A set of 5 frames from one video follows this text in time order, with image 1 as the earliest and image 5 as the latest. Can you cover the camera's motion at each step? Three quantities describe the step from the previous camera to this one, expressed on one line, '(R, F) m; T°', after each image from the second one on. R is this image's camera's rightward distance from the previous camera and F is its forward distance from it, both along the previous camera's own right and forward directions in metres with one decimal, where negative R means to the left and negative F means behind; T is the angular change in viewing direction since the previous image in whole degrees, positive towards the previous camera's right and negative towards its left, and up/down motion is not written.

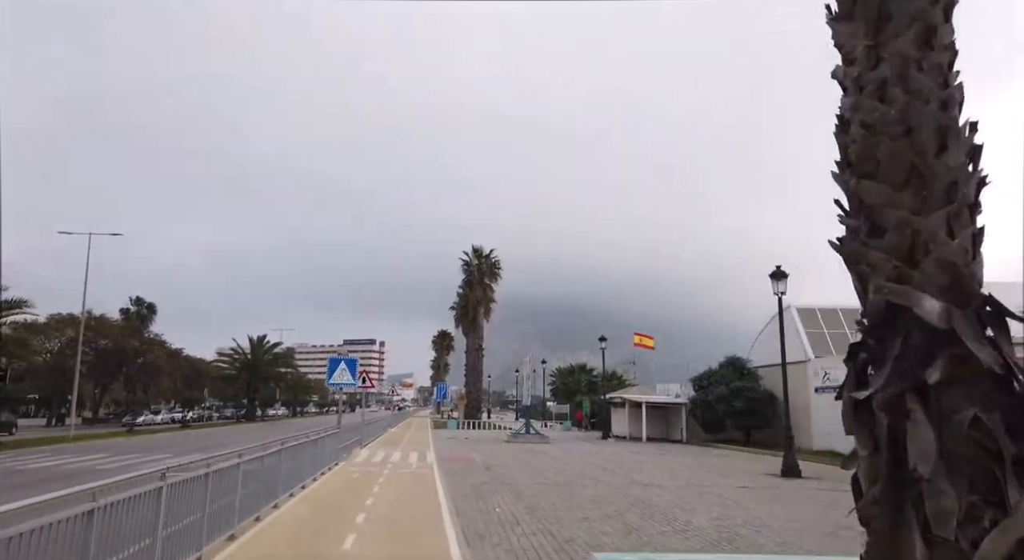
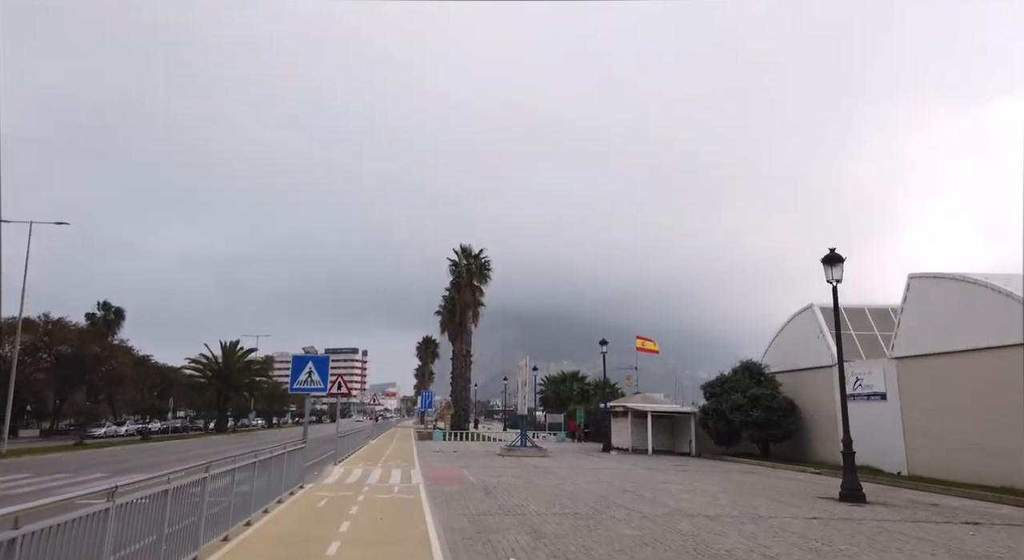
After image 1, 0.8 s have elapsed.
(-0.5, +3.0) m; +2°
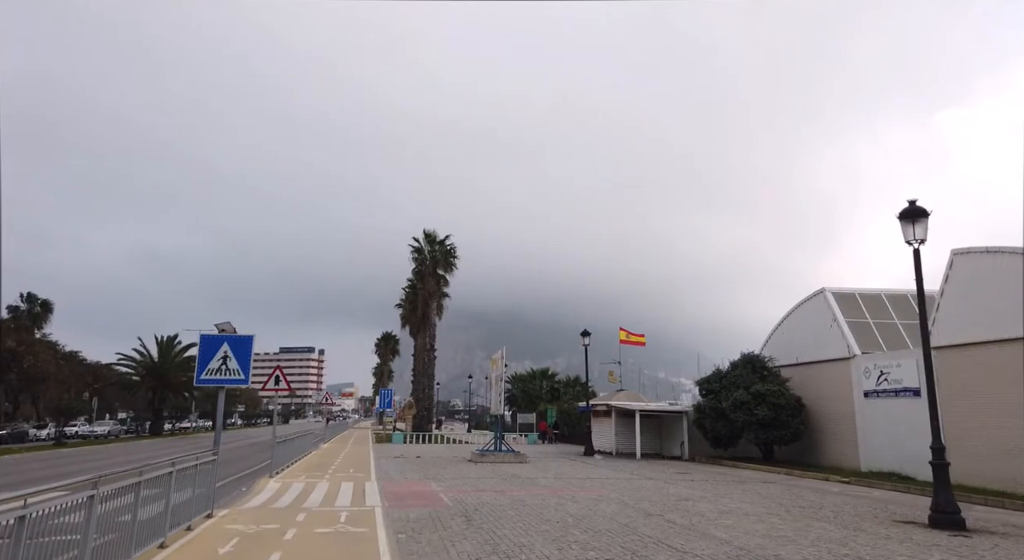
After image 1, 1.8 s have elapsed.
(-0.6, +3.8) m; +4°
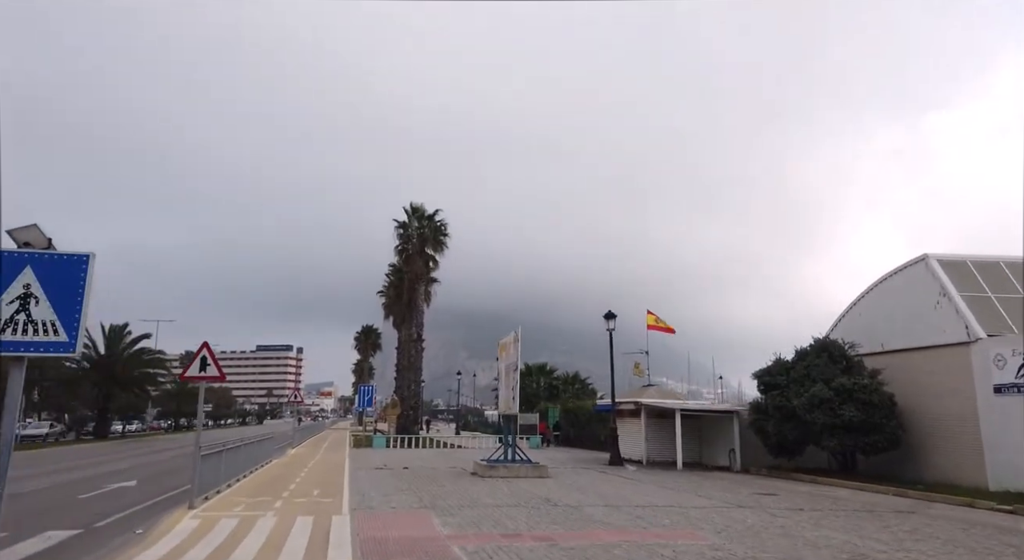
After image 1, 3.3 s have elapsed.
(-1.2, +5.5) m; +2°
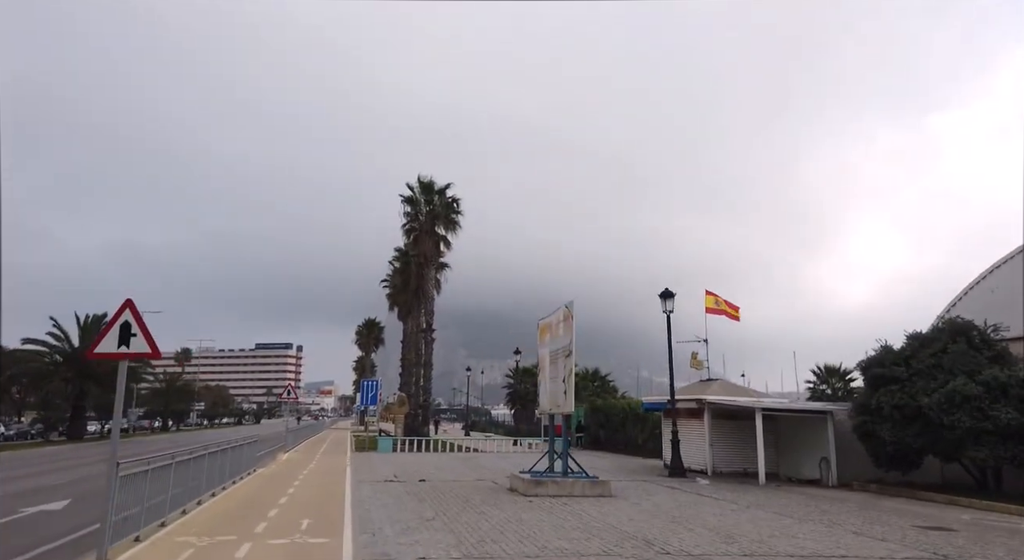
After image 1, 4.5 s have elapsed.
(-1.4, +4.4) m; 0°
